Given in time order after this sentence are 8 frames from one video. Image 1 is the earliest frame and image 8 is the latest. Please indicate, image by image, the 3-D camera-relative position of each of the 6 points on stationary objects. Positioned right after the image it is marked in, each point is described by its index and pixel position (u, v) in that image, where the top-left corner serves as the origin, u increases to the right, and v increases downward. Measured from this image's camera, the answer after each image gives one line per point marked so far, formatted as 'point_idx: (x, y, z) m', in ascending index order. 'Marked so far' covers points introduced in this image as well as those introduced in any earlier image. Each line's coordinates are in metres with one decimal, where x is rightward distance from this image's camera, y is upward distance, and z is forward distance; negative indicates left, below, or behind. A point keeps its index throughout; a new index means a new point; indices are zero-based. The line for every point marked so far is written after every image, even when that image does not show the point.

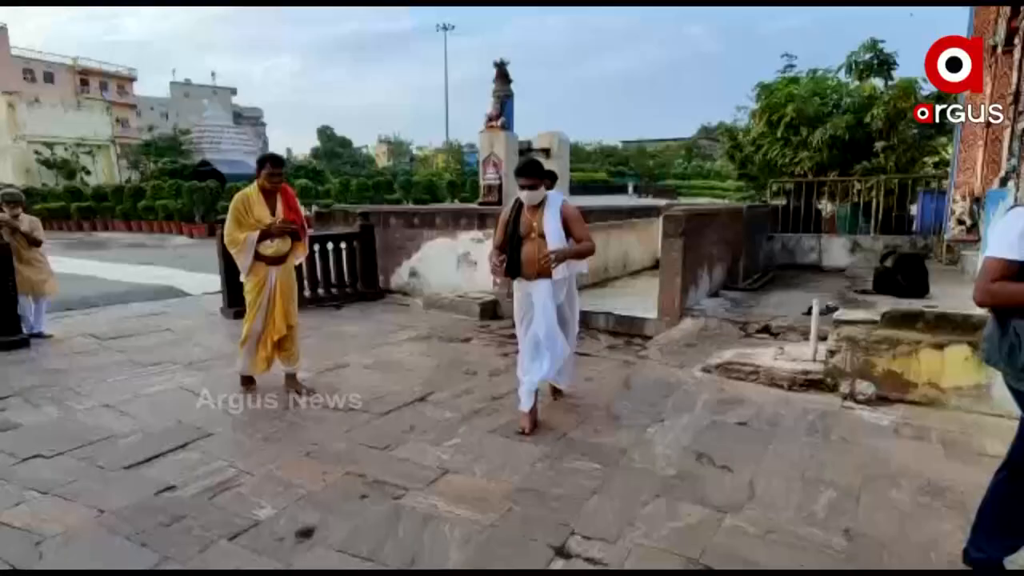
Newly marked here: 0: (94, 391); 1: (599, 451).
0: (-3.1, -0.8, +4.3) m
1: (+0.5, -0.9, +3.2) m
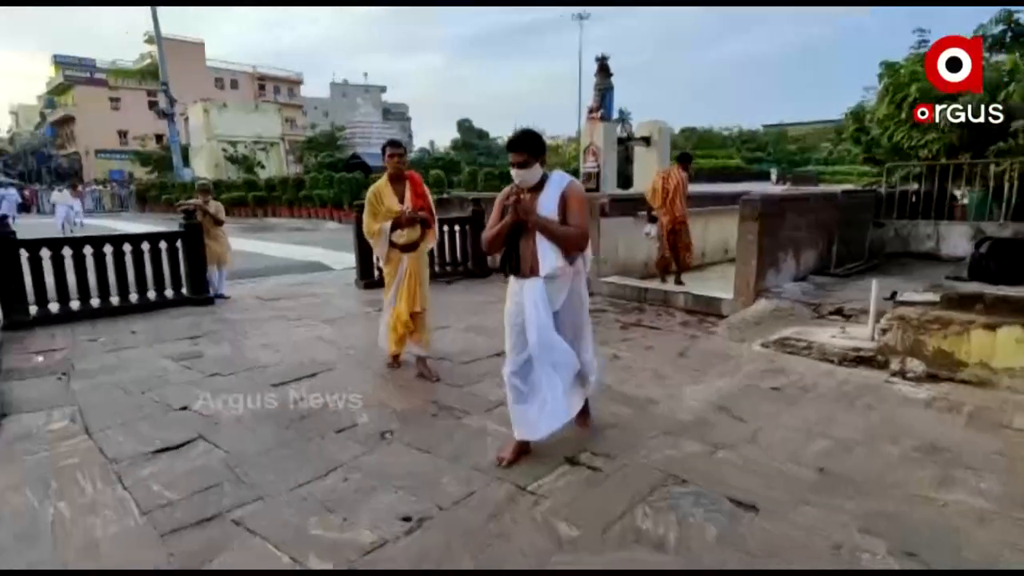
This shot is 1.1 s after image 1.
0: (-2.4, -0.5, +5.6) m
1: (+0.8, -0.7, +3.7) m
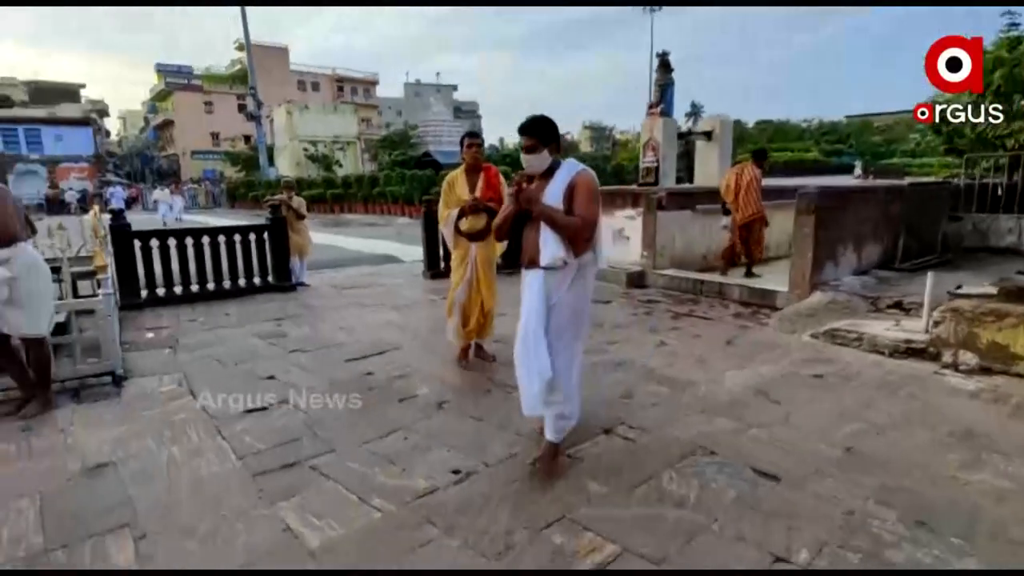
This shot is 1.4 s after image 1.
0: (-1.9, -0.3, +6.1) m
1: (+1.1, -0.6, +3.9) m
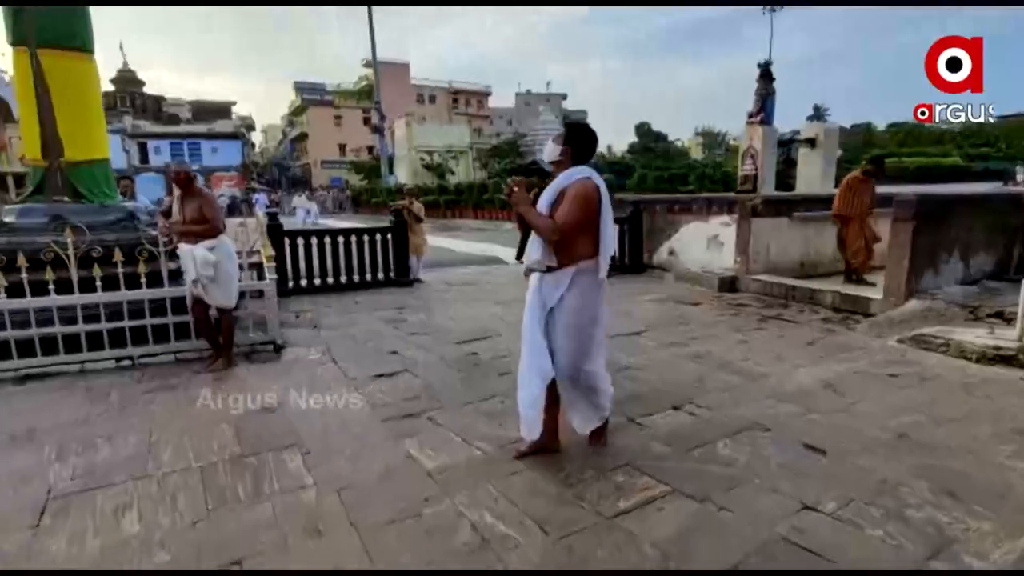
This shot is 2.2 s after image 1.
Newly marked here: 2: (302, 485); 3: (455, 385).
0: (-0.8, -0.3, +7.0) m
1: (+1.7, -0.6, +4.3) m
2: (-1.0, -1.0, +2.9) m
3: (-0.4, -0.7, +4.3) m
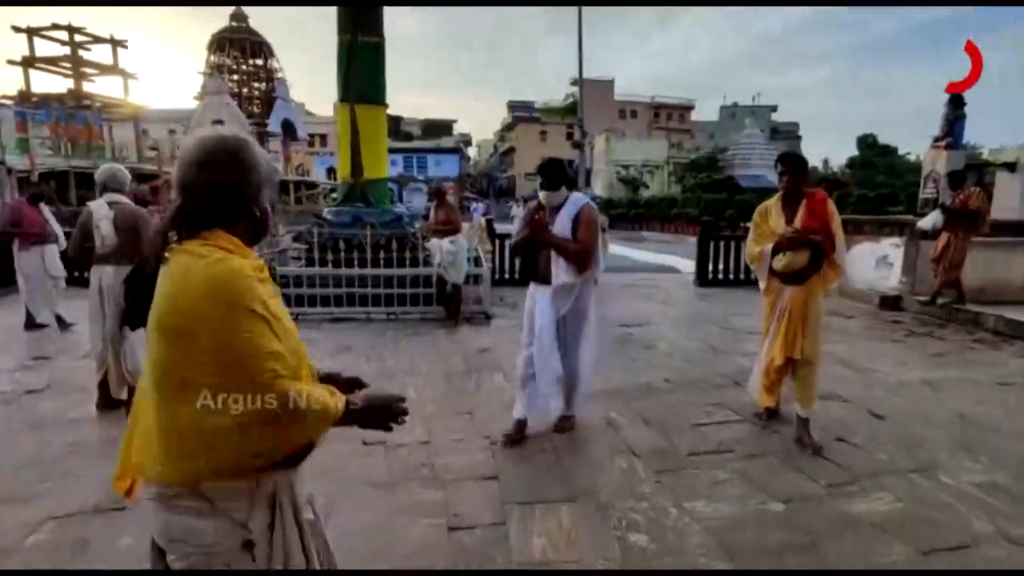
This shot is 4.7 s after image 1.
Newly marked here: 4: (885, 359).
0: (+1.5, -0.2, +8.5) m
1: (+3.0, -0.7, +5.1) m
2: (-0.1, -0.8, +4.6) m
3: (+1.0, -0.6, +5.7) m
4: (+3.4, -0.6, +5.4) m
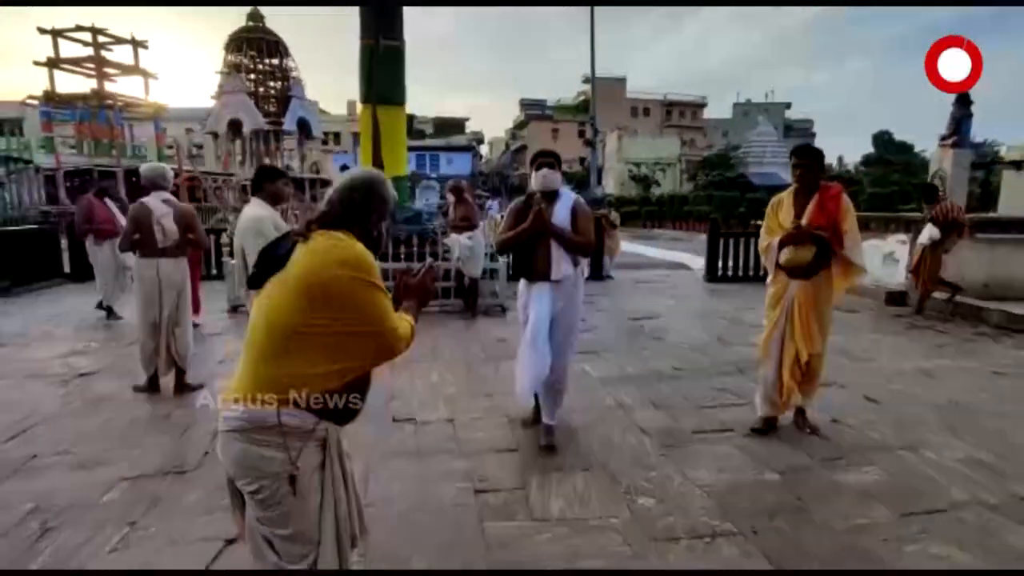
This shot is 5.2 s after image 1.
0: (+1.7, -0.2, +8.7) m
1: (+3.1, -0.6, +5.3) m
2: (+0.1, -0.7, +4.9) m
3: (+1.1, -0.5, +6.0) m
4: (+3.6, -0.6, +5.6) m
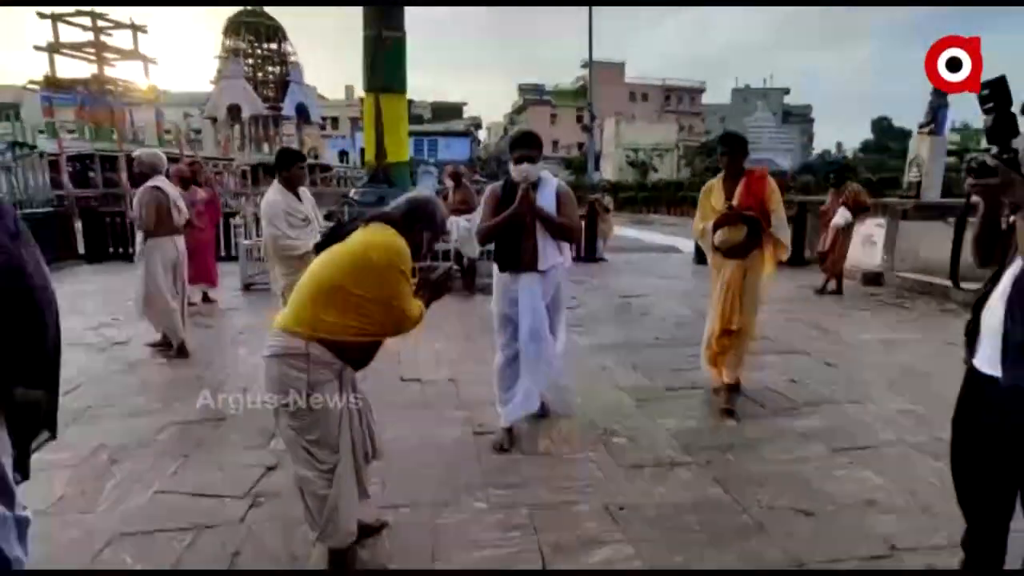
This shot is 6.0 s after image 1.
0: (+1.6, +0.1, +9.2) m
1: (+3.1, -0.4, +5.8) m
2: (0.0, -0.5, +5.3) m
3: (+1.1, -0.3, +6.5) m
4: (+3.5, -0.4, +6.1) m
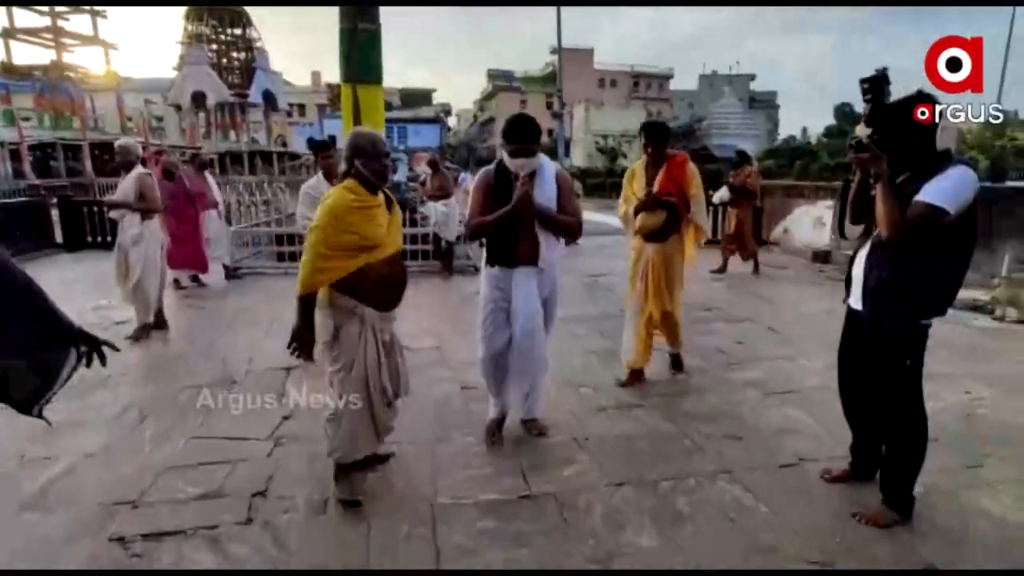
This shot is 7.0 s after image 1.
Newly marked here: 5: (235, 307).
0: (+1.2, +0.5, +9.7) m
1: (+2.8, -0.2, +6.4) m
2: (-0.2, -0.3, +5.8) m
3: (+0.8, -0.1, +7.0) m
4: (+3.3, -0.1, +6.7) m
5: (-2.9, -0.2, +6.3) m
